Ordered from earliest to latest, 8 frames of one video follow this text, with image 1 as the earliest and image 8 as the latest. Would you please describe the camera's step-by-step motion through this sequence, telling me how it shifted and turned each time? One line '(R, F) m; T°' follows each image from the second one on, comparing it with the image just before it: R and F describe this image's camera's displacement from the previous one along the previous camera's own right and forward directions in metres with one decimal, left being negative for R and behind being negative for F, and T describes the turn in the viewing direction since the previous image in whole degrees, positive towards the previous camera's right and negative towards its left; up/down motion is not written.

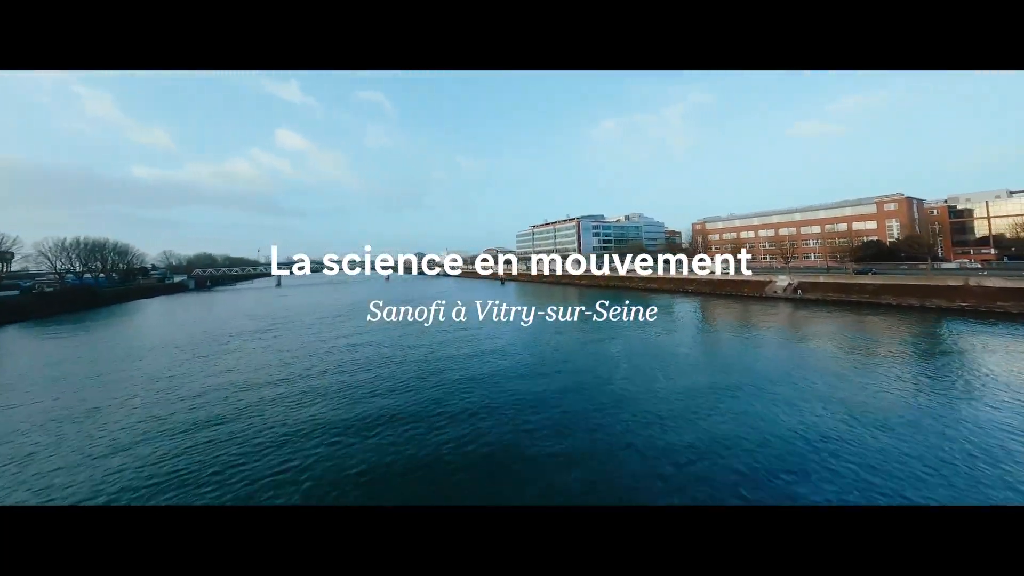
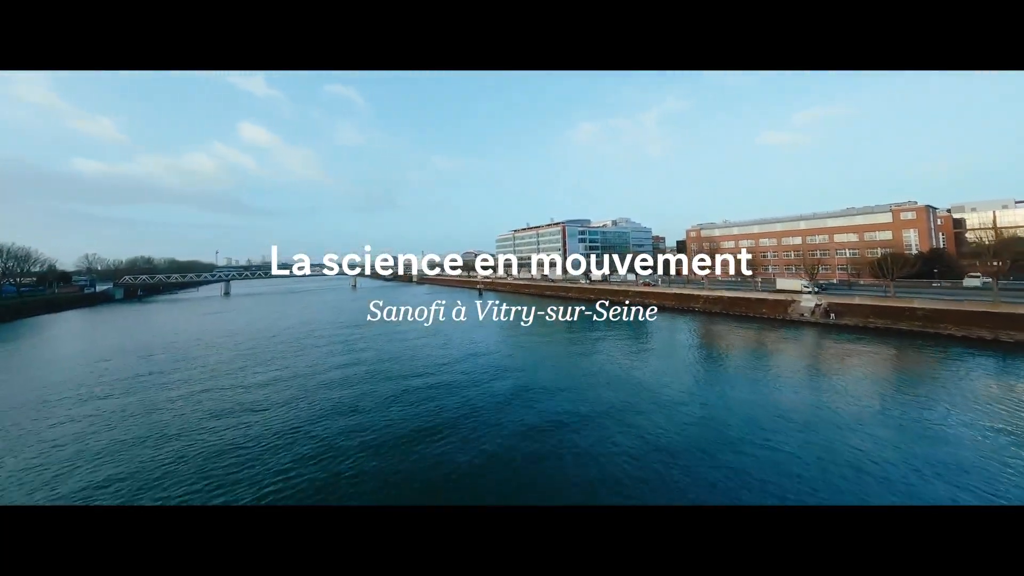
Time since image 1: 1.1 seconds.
(0.0, +0.6) m; +4°
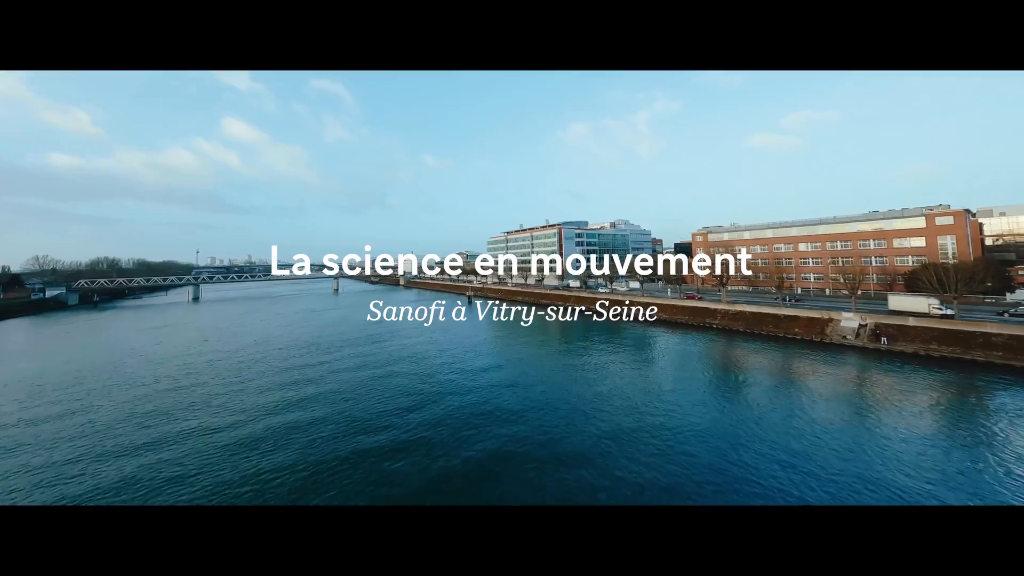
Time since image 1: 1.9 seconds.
(0.0, +0.4) m; +1°
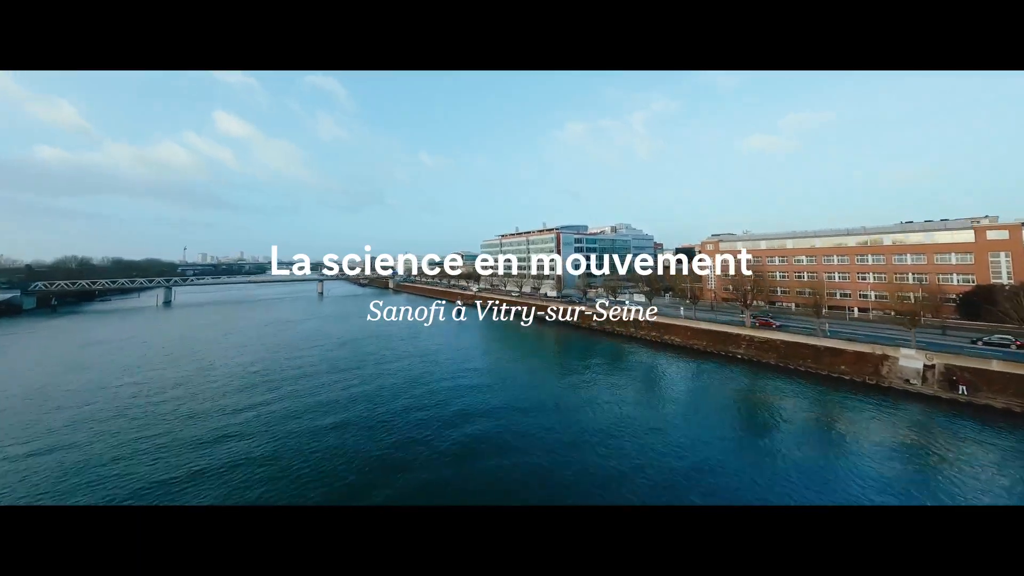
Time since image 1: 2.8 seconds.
(0.0, +0.4) m; +1°
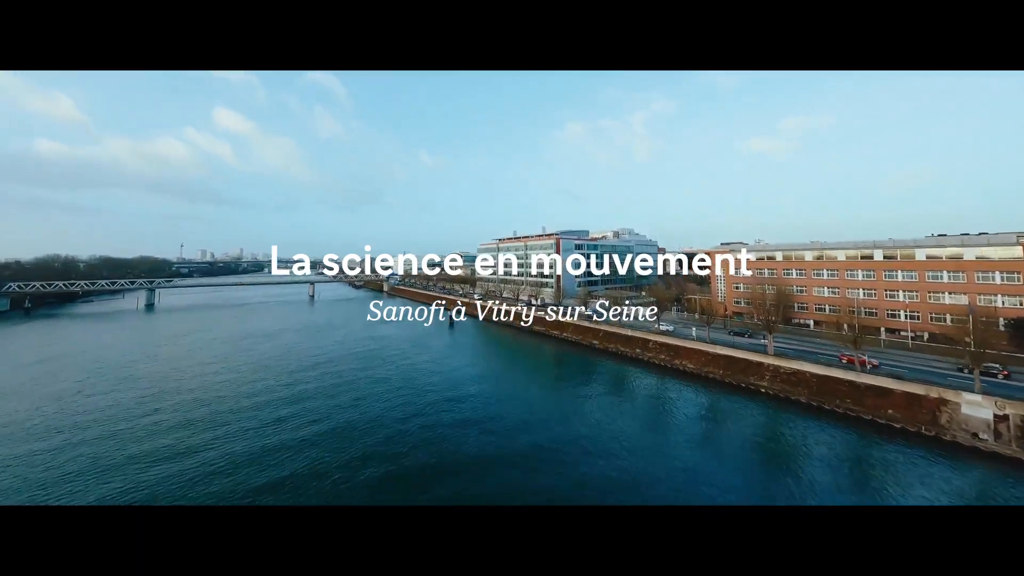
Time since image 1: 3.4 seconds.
(0.0, +0.3) m; 0°
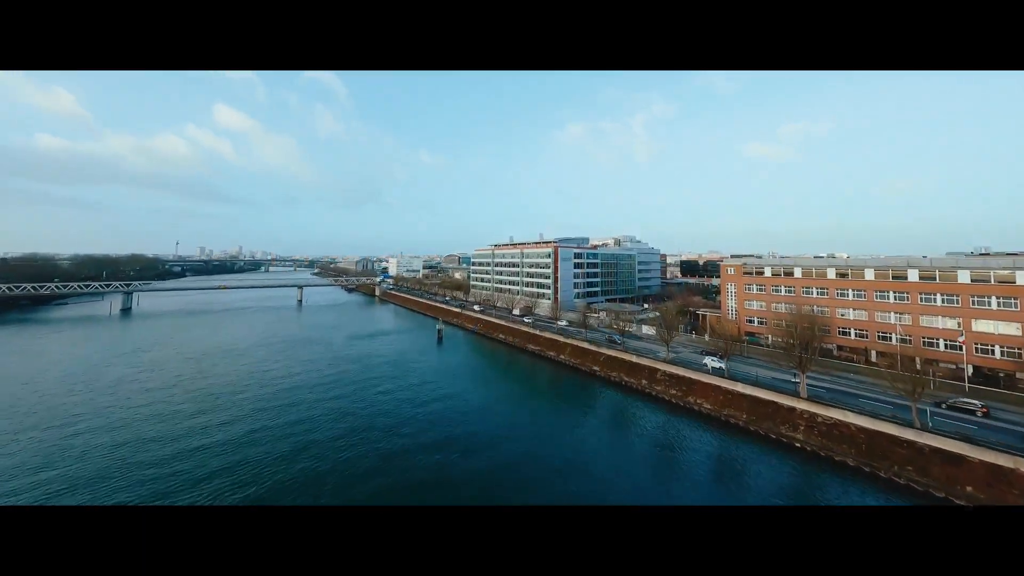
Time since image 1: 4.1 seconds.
(+0.1, +0.3) m; 0°
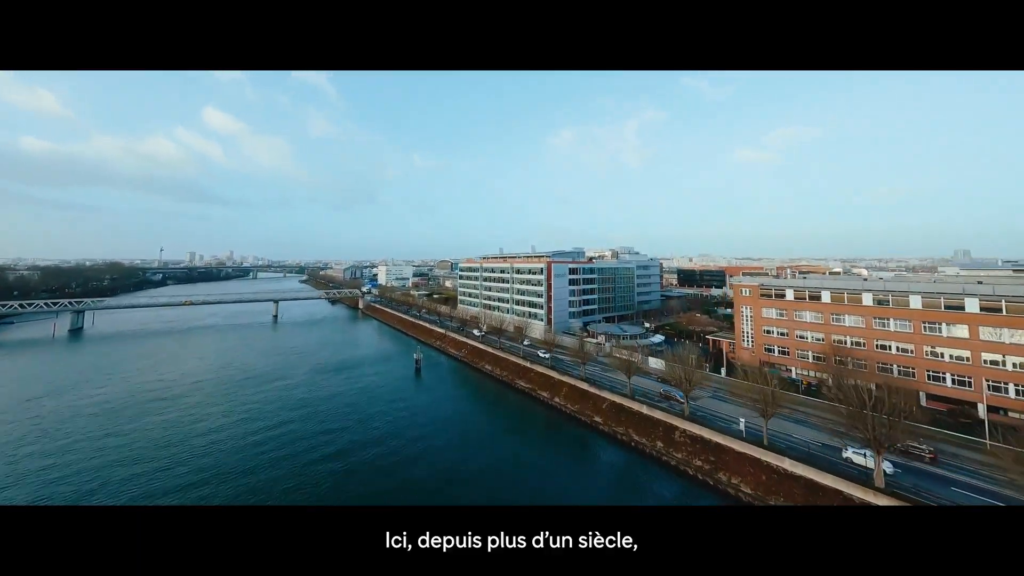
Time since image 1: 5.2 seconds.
(+0.1, +0.5) m; +1°
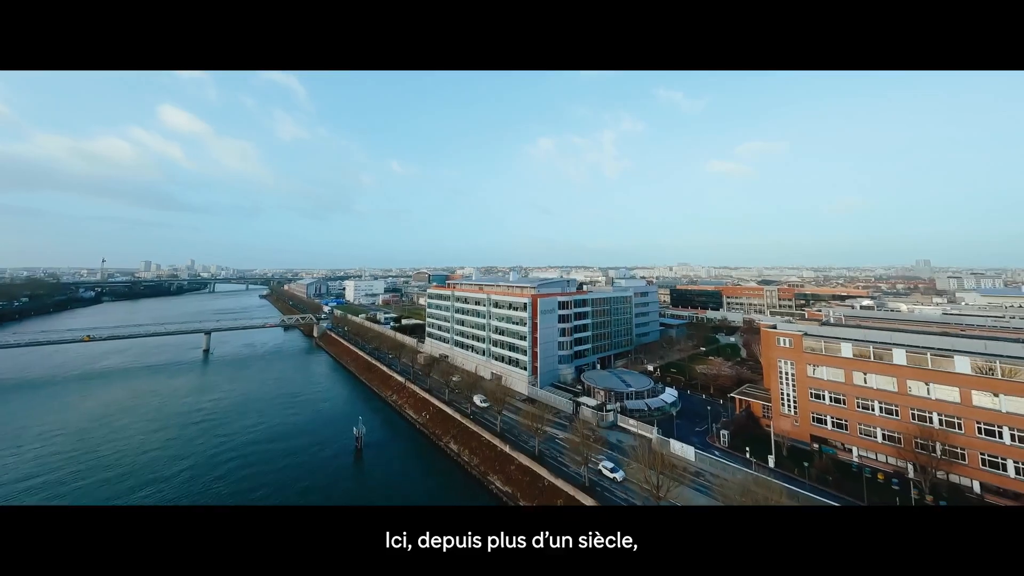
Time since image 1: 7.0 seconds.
(+0.1, +0.9) m; +3°
